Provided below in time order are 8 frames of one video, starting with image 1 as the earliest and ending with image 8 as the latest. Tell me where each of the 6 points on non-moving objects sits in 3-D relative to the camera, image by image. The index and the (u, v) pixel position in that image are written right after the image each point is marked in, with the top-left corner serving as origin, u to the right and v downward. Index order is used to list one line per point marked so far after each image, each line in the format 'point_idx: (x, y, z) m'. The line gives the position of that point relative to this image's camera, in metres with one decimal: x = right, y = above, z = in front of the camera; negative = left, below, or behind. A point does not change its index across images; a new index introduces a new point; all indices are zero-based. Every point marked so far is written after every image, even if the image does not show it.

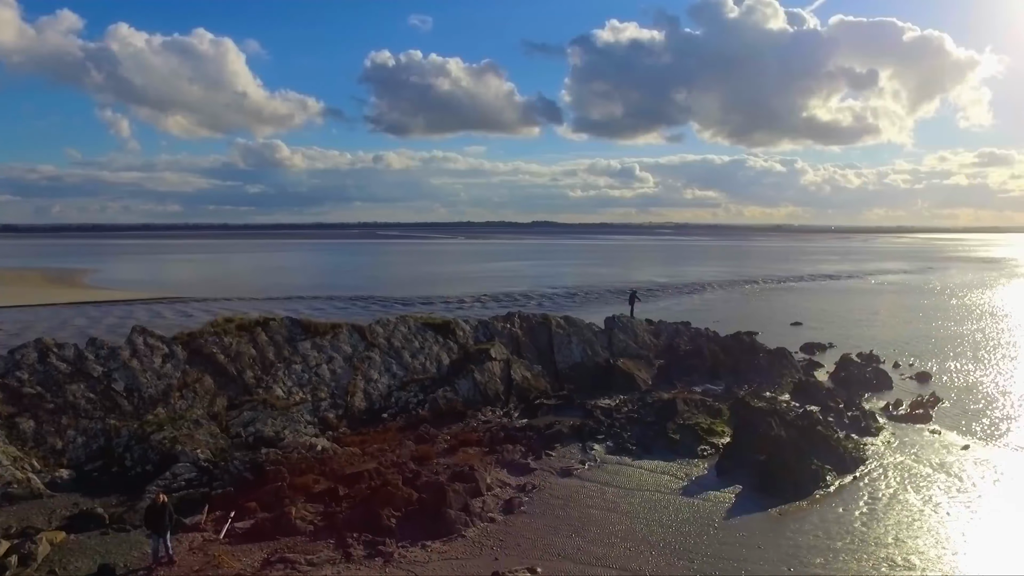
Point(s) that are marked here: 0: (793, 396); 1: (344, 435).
0: (+7.2, -2.8, +19.3) m
1: (-2.7, -2.4, +12.3) m
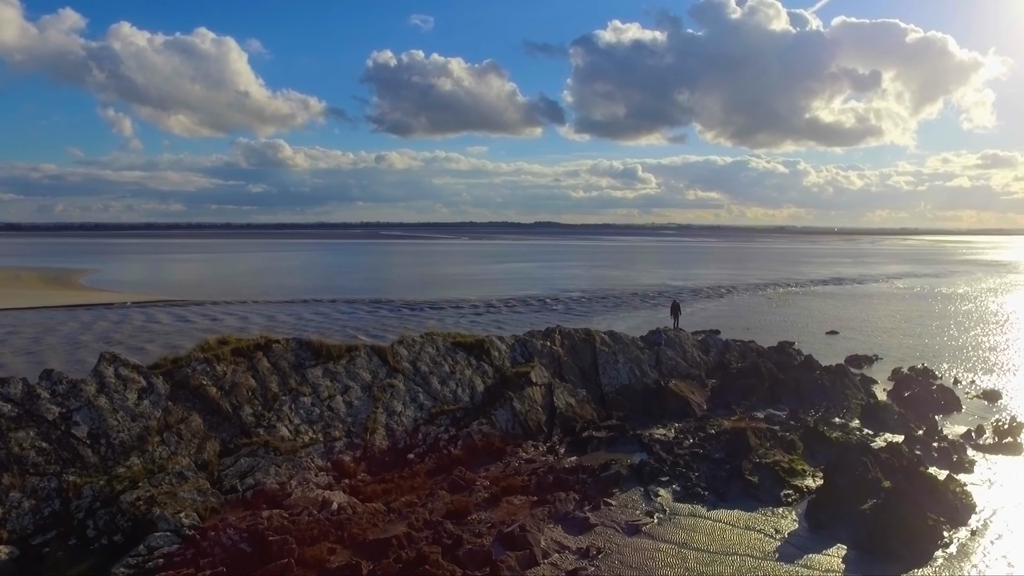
0: (+8.0, -3.0, +17.0) m
1: (-2.0, -2.6, +10.0) m
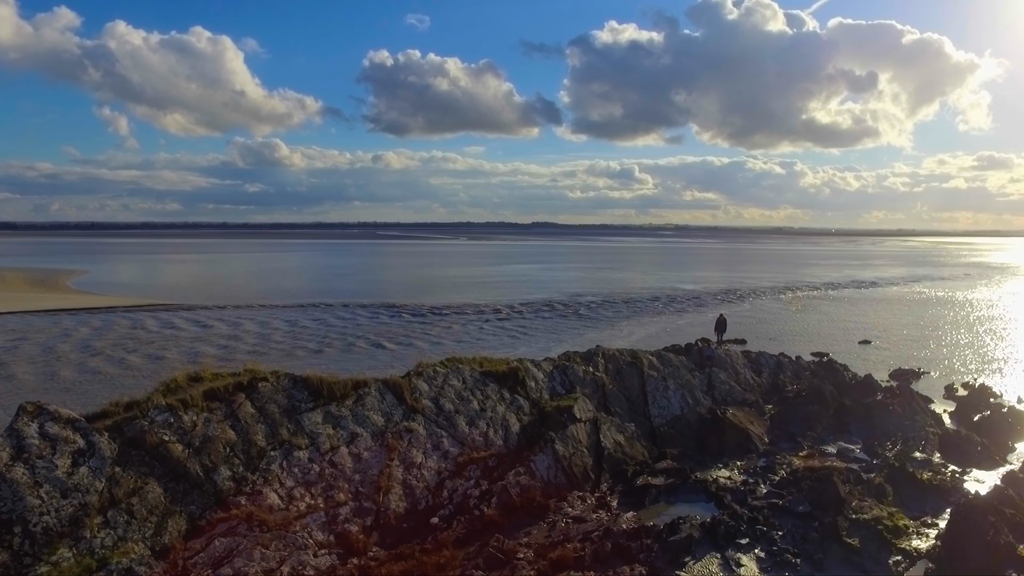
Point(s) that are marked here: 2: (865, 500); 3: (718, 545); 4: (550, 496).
0: (+8.5, -3.3, +14.8) m
1: (-1.4, -2.8, +7.7) m
2: (+5.2, -3.1, +11.1) m
3: (+2.7, -3.3, +9.7) m
4: (+0.5, -2.8, +10.0) m
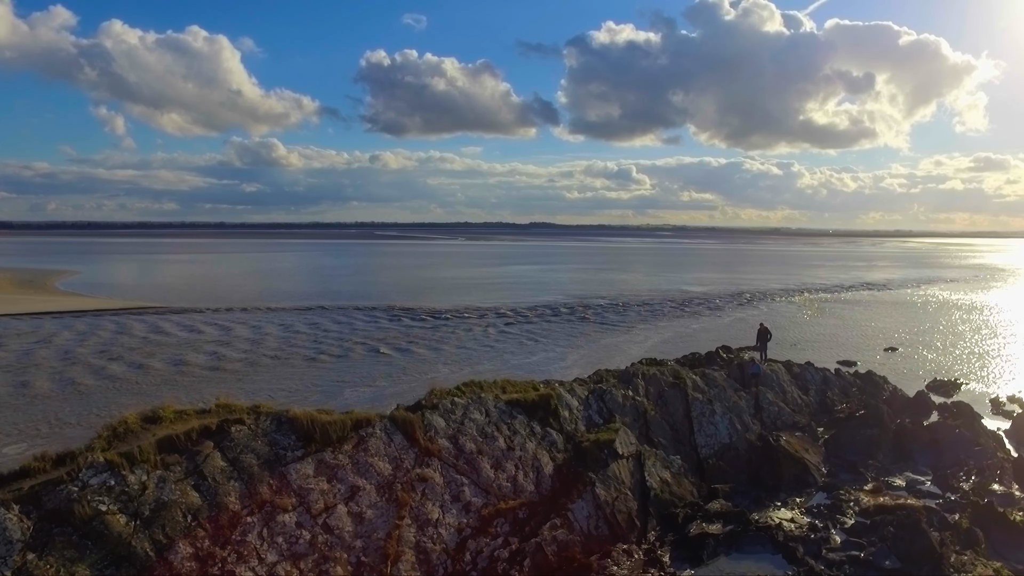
0: (+8.9, -3.4, +13.0) m
1: (-1.0, -3.0, +5.9) m
2: (+5.6, -3.3, +9.4) m
3: (+3.1, -3.5, +8.0) m
4: (+0.9, -2.9, +8.2) m
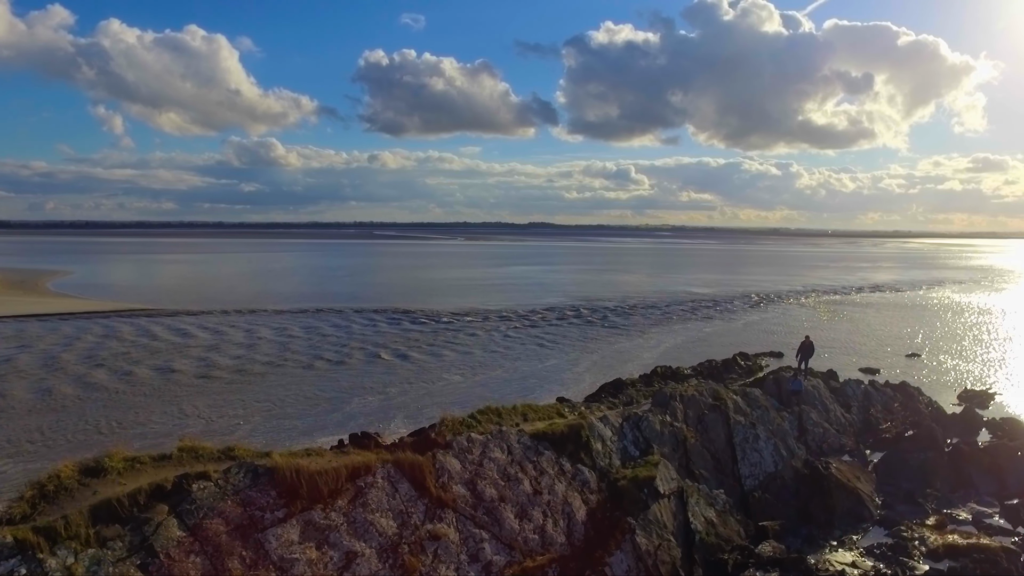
0: (+9.1, -3.6, +11.7) m
1: (-0.8, -3.1, +4.6) m
2: (+5.8, -3.4, +8.1) m
3: (+3.3, -3.6, +6.6) m
4: (+1.1, -3.0, +6.9) m
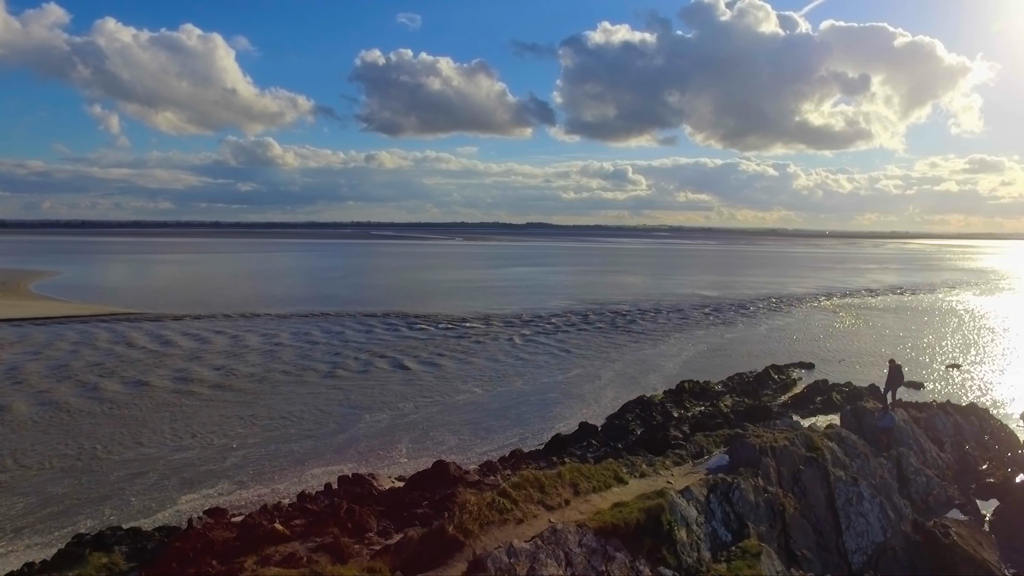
0: (+10.1, -3.8, +10.6) m
1: (+0.2, -3.3, +3.4) m
2: (+6.8, -3.6, +7.0) m
3: (+4.3, -3.8, +5.5) m
4: (+2.1, -3.2, +5.8) m
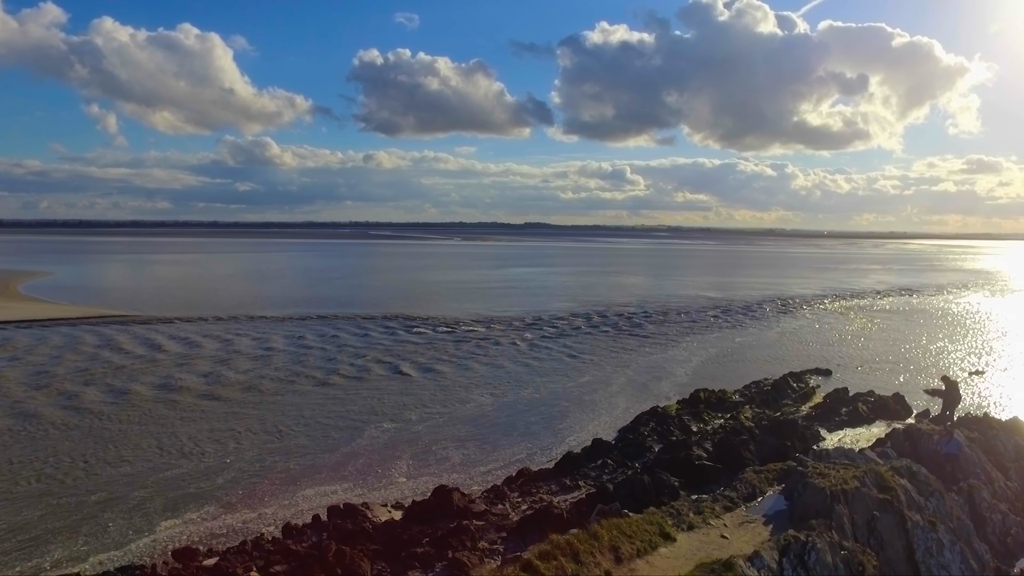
0: (+10.3, -3.9, +9.5) m
1: (+0.5, -3.4, +2.3) m
2: (+7.0, -3.7, +5.8) m
3: (+4.5, -3.9, +4.3) m
4: (+2.3, -3.3, +4.6) m
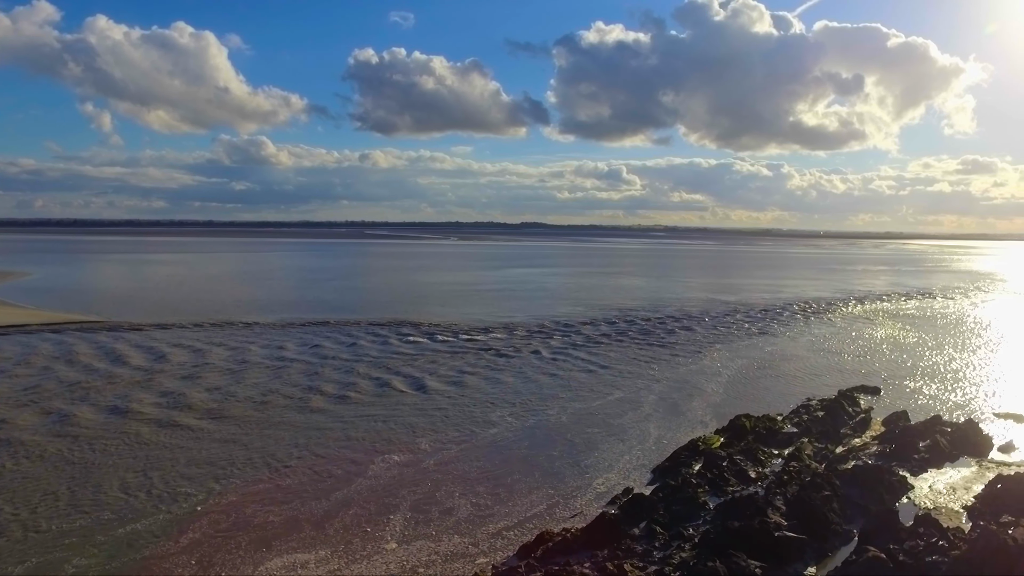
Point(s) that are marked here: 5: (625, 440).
0: (+10.6, -4.1, +6.3) m
1: (+0.8, -3.6, -1.0) m
2: (+7.4, -4.0, +2.6) m
3: (+4.9, -4.1, +1.1) m
4: (+2.7, -3.6, +1.3) m
5: (+2.6, -3.6, +17.7) m
